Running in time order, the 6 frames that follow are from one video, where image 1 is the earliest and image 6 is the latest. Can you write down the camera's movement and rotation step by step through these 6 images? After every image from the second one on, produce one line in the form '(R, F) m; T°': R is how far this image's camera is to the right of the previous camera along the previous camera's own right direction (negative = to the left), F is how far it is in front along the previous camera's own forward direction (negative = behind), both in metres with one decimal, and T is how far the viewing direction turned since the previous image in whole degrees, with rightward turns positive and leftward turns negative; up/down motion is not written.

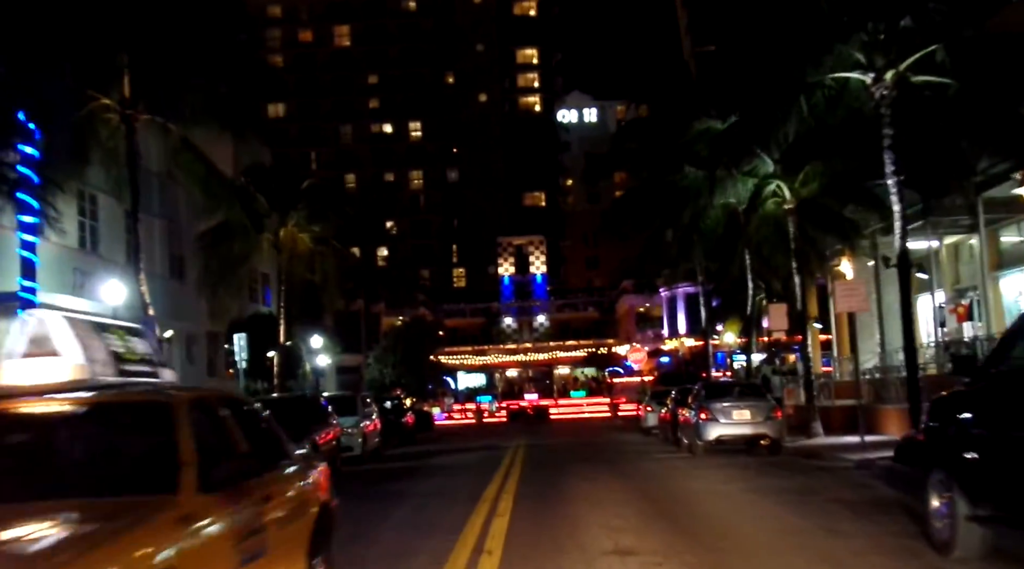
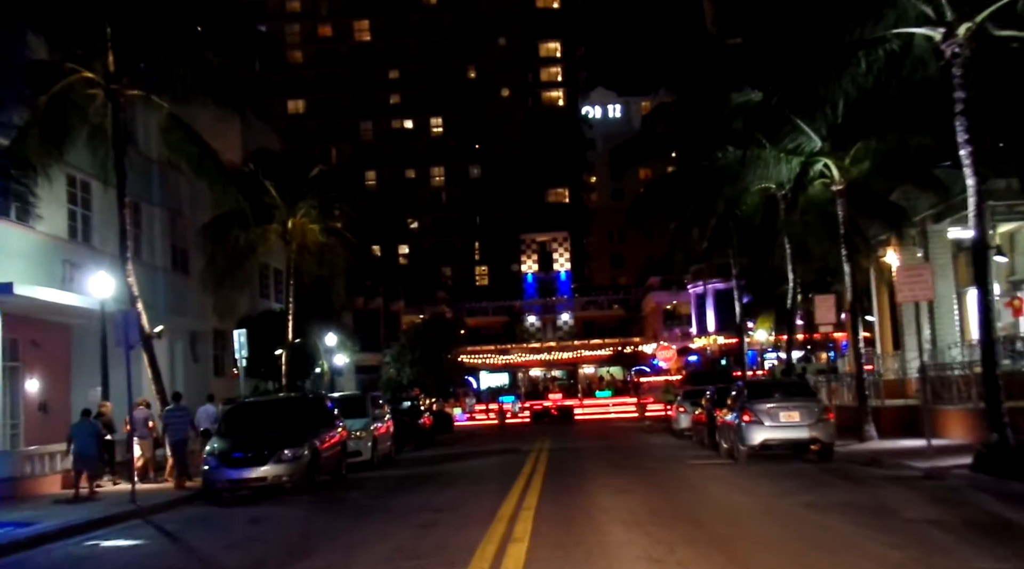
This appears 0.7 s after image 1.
(0.0, +2.3) m; -1°
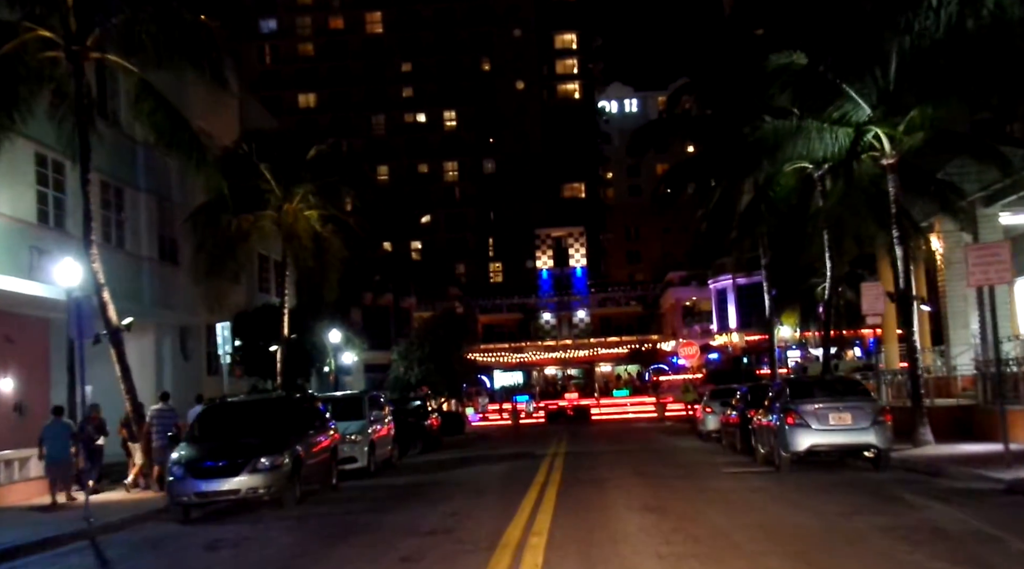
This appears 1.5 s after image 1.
(+0.1, +2.6) m; -1°
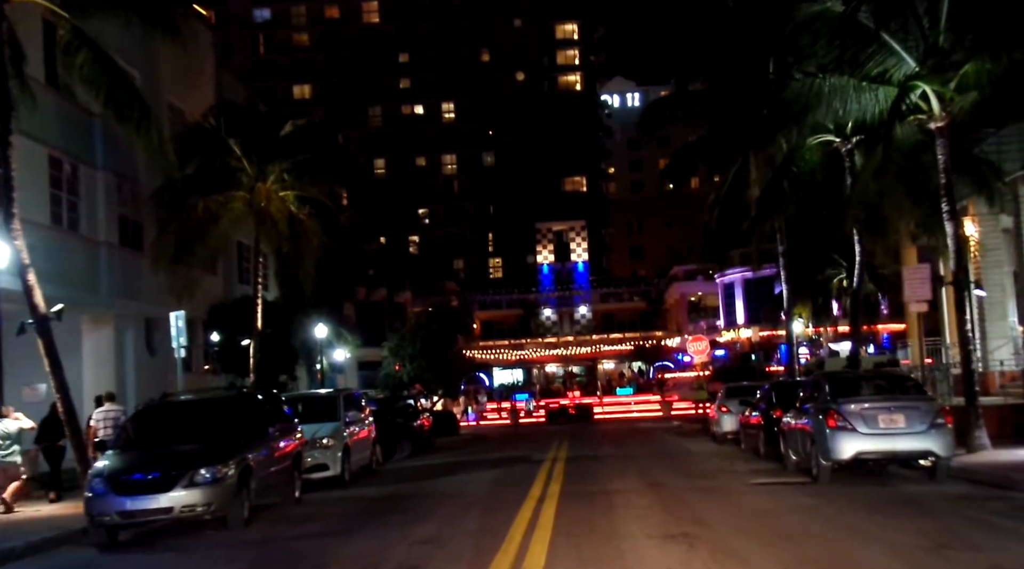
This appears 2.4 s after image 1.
(+0.1, +2.9) m; 0°
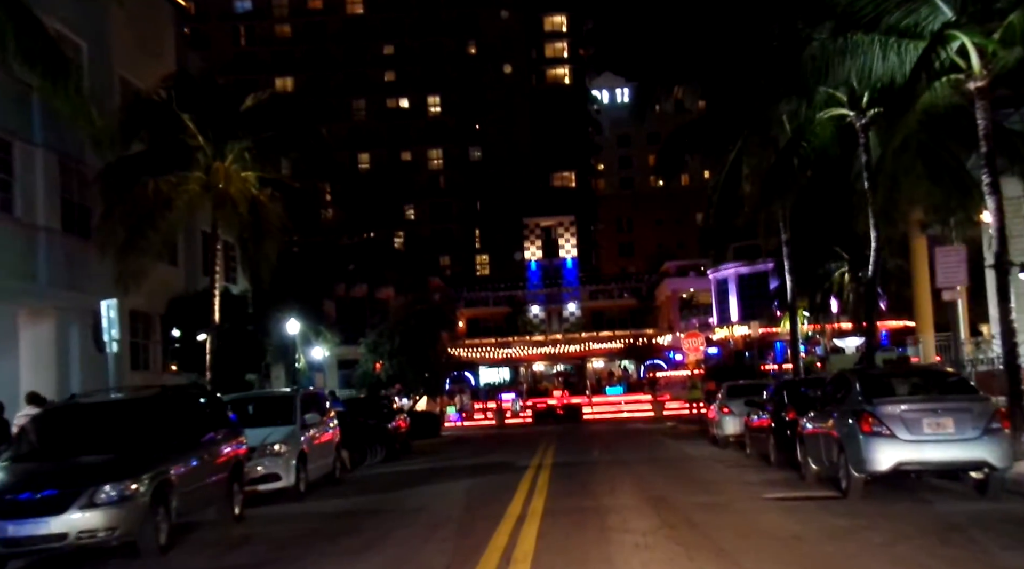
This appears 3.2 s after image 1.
(+0.2, +2.5) m; +1°
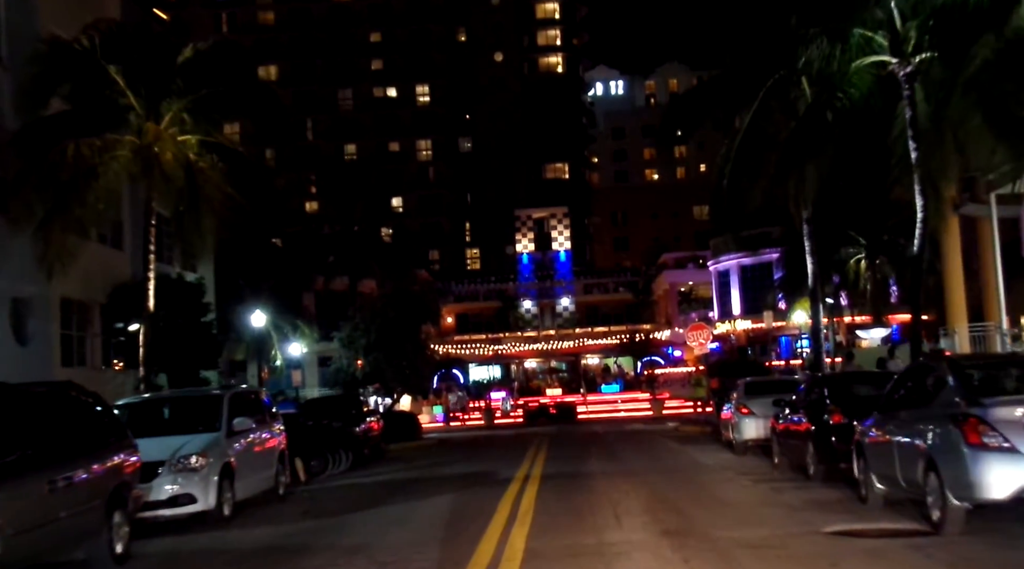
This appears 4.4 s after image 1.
(+0.2, +3.7) m; 0°
